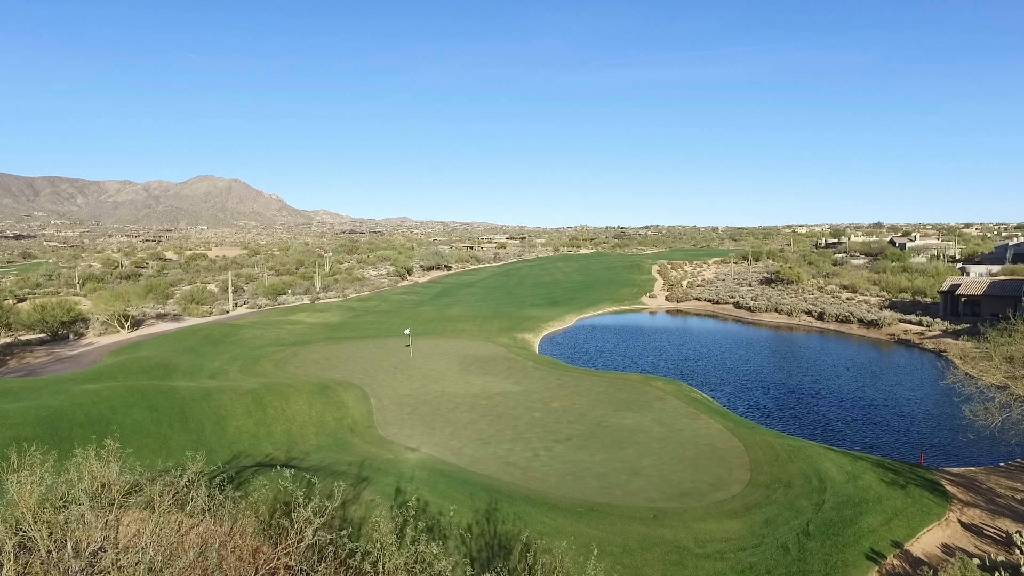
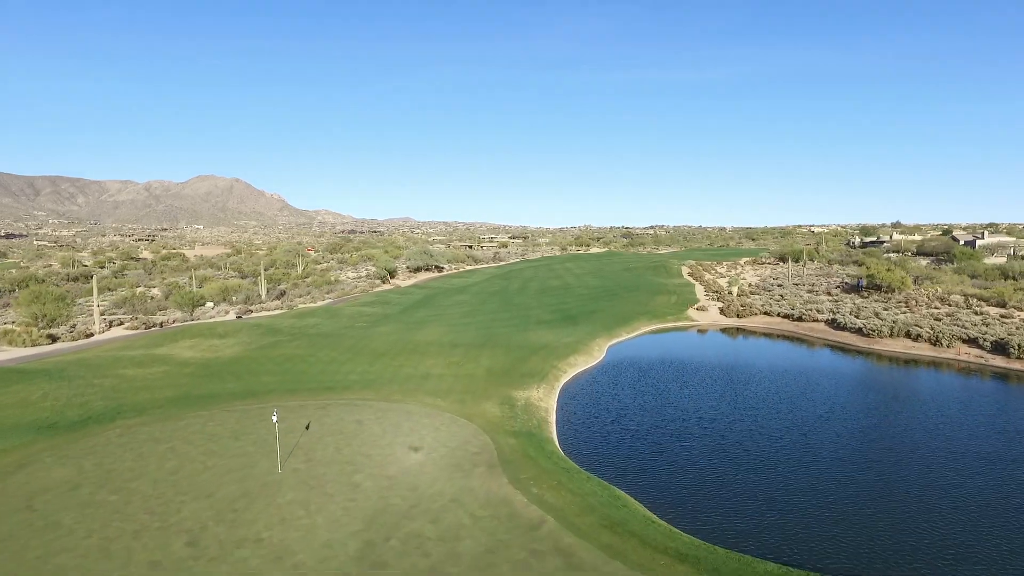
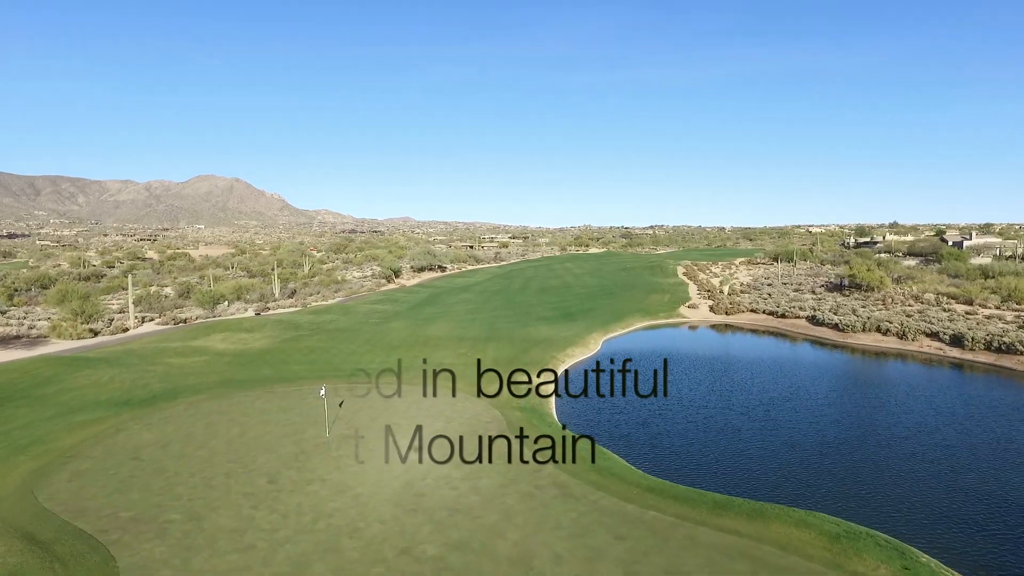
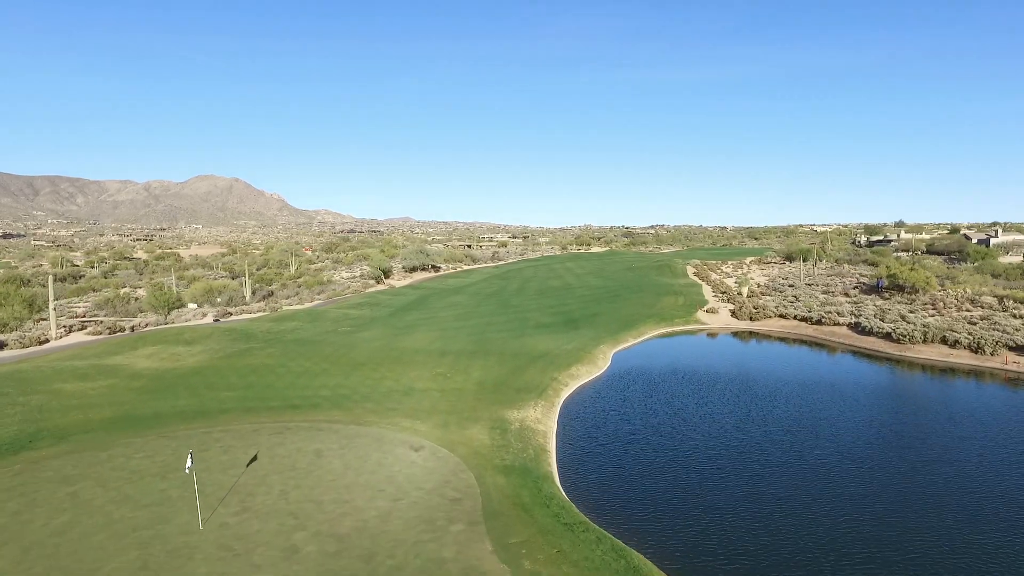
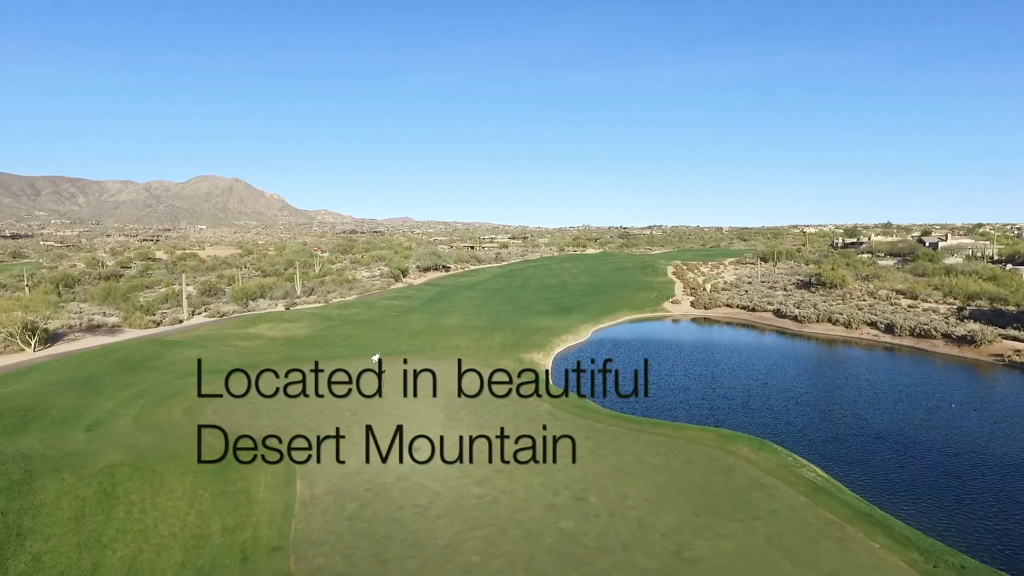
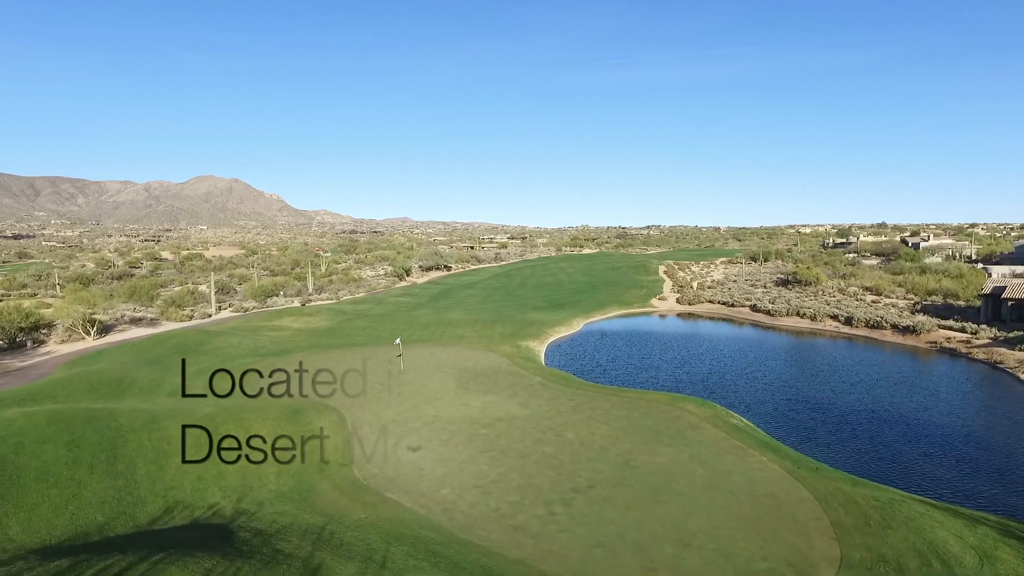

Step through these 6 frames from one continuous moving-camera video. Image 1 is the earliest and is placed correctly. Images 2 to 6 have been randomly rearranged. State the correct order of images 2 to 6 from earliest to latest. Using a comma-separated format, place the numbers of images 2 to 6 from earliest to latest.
6, 5, 3, 2, 4
